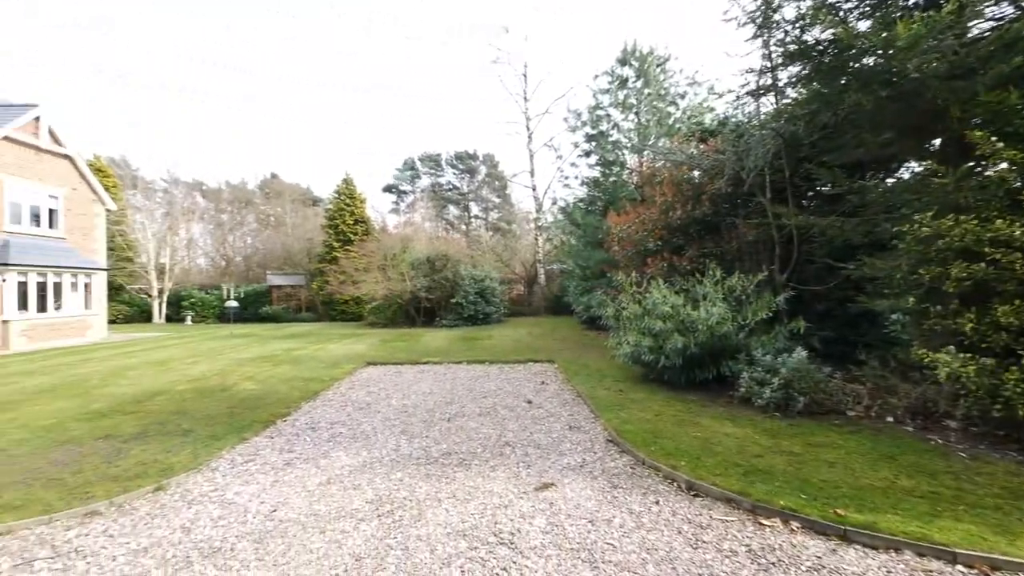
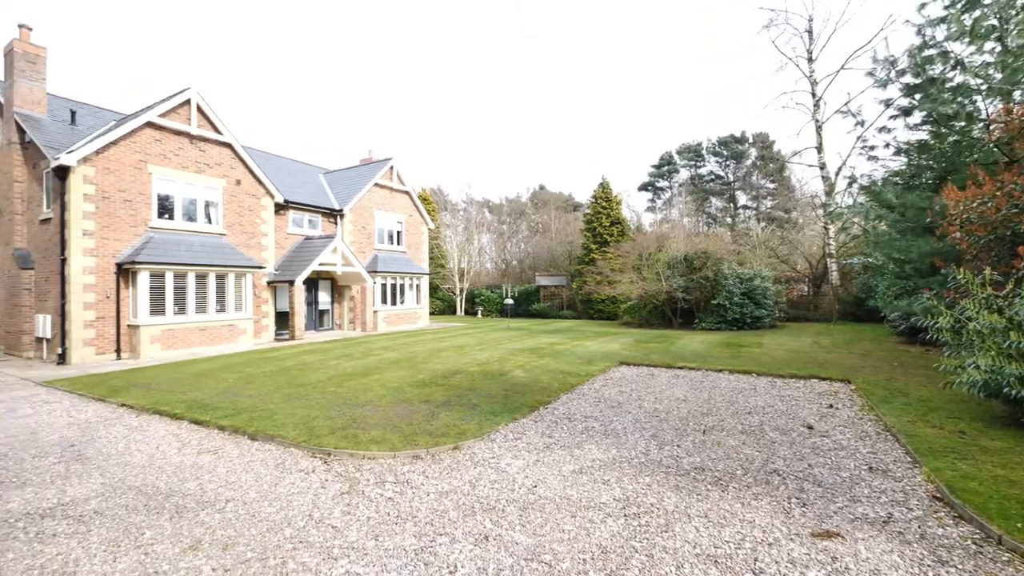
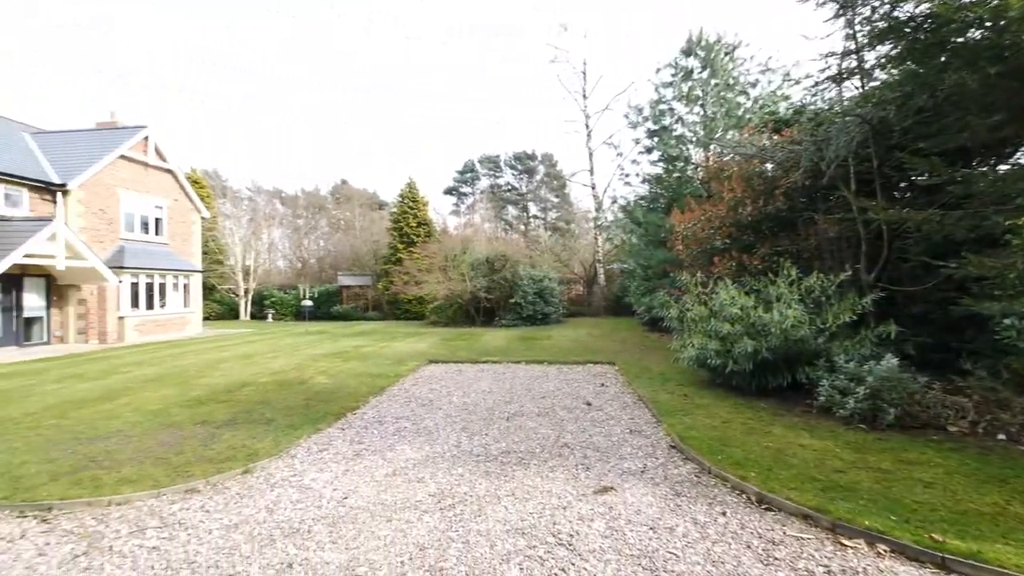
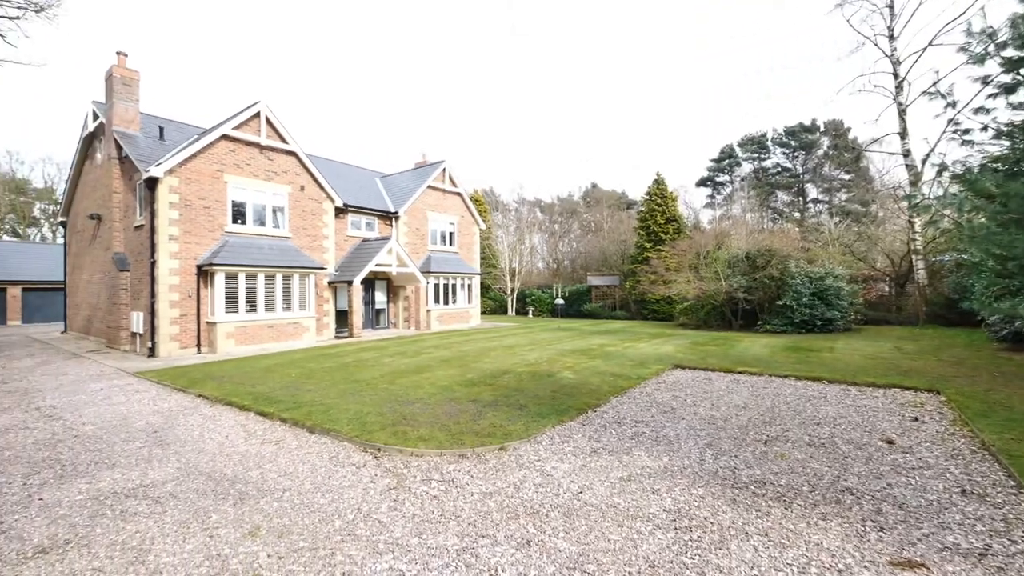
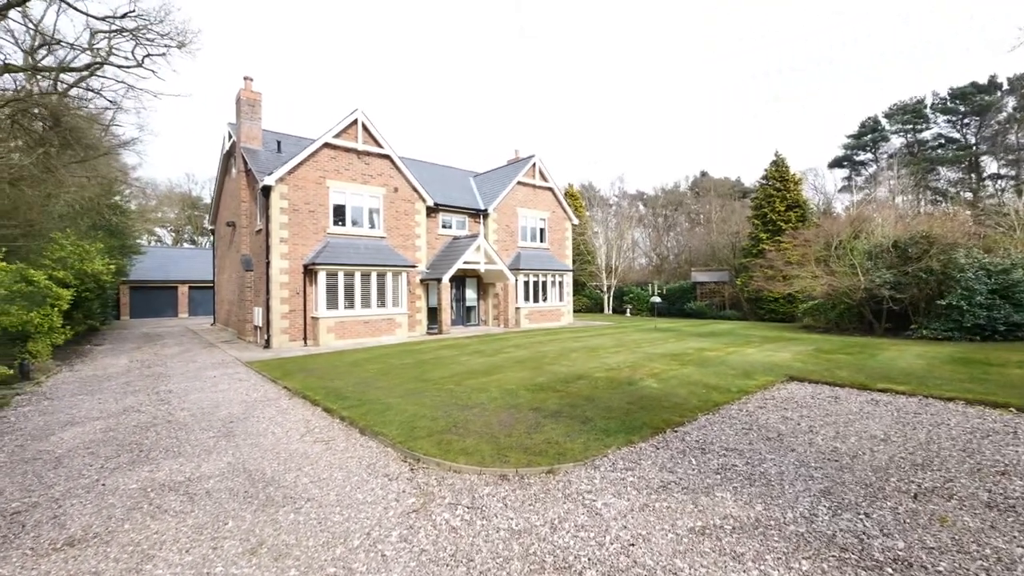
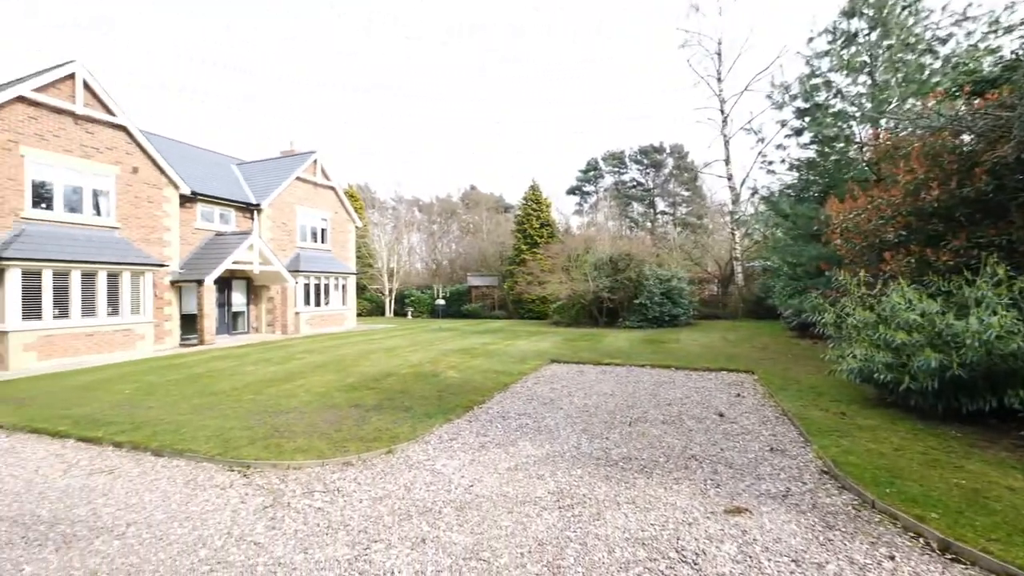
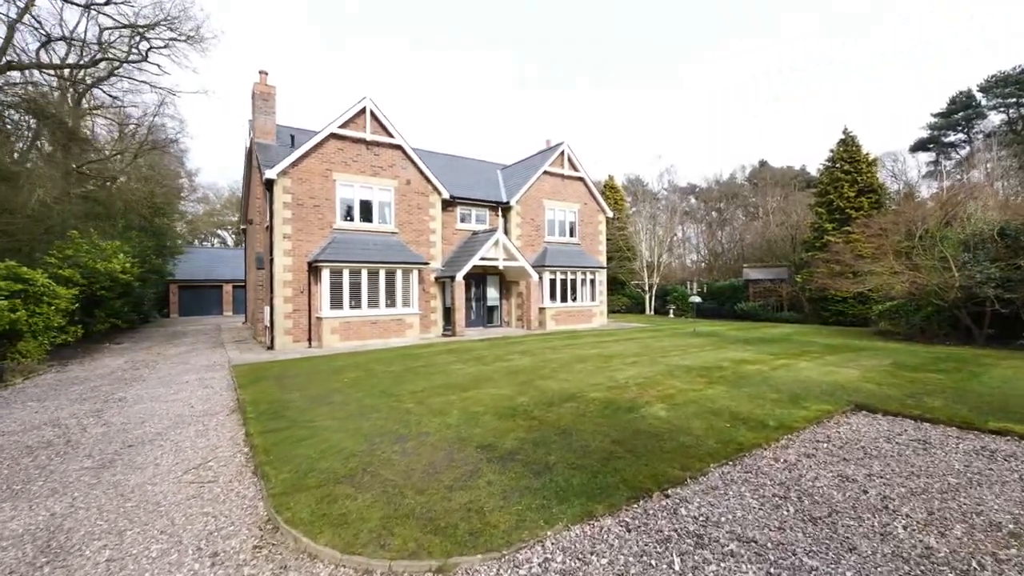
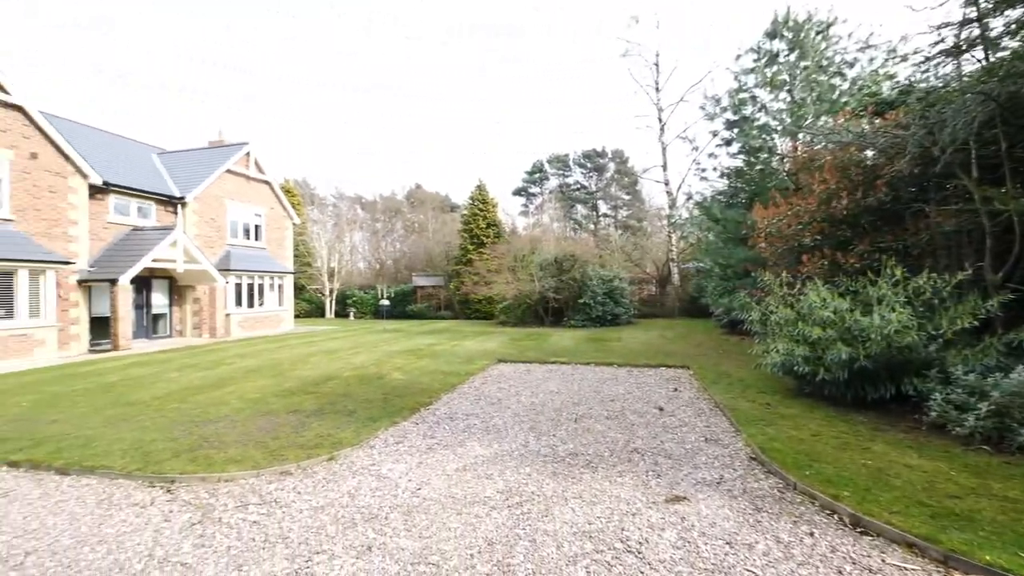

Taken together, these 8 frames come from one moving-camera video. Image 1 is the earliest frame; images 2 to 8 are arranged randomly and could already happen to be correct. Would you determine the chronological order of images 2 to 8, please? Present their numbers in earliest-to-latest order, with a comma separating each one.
3, 8, 6, 2, 4, 5, 7
